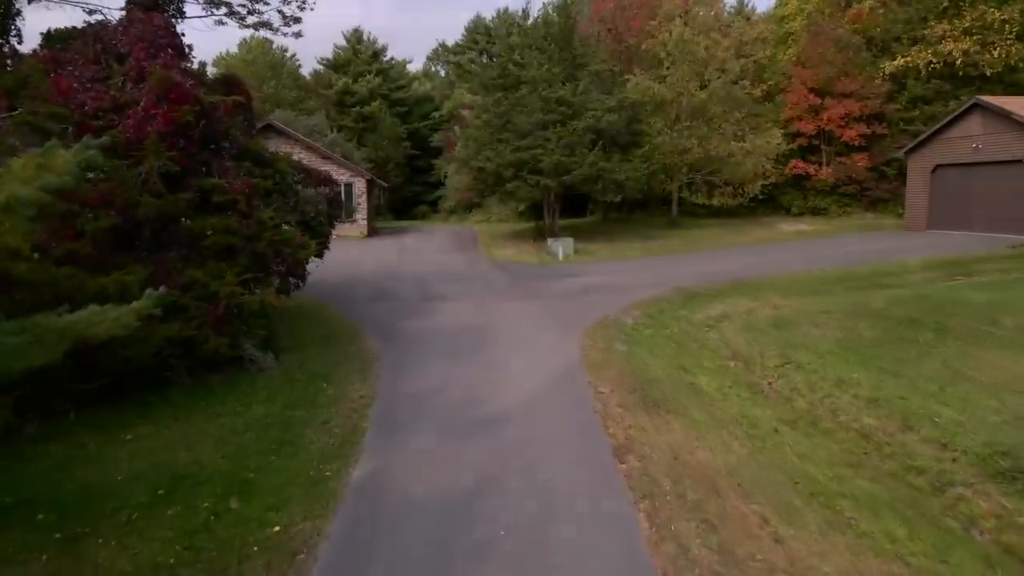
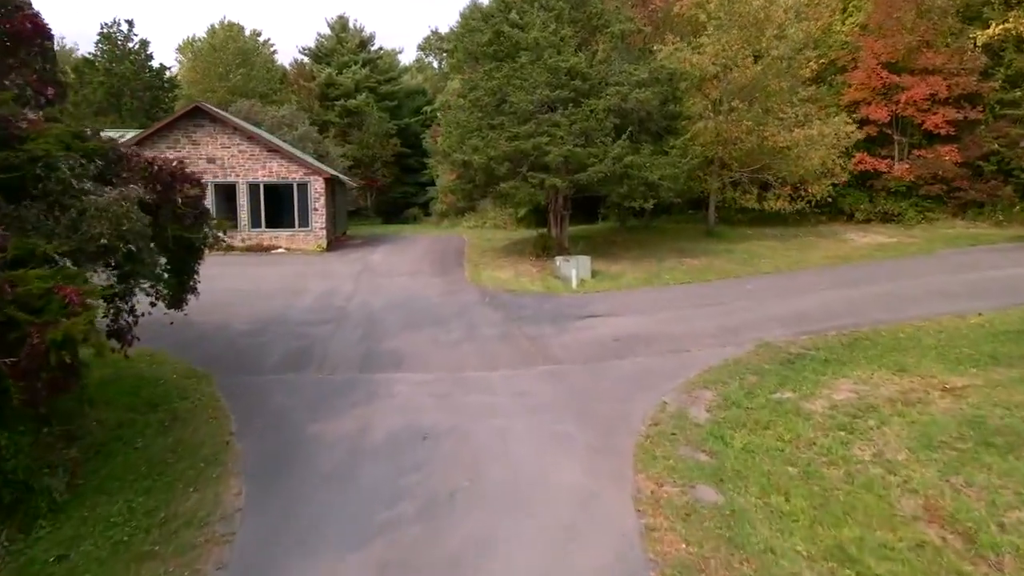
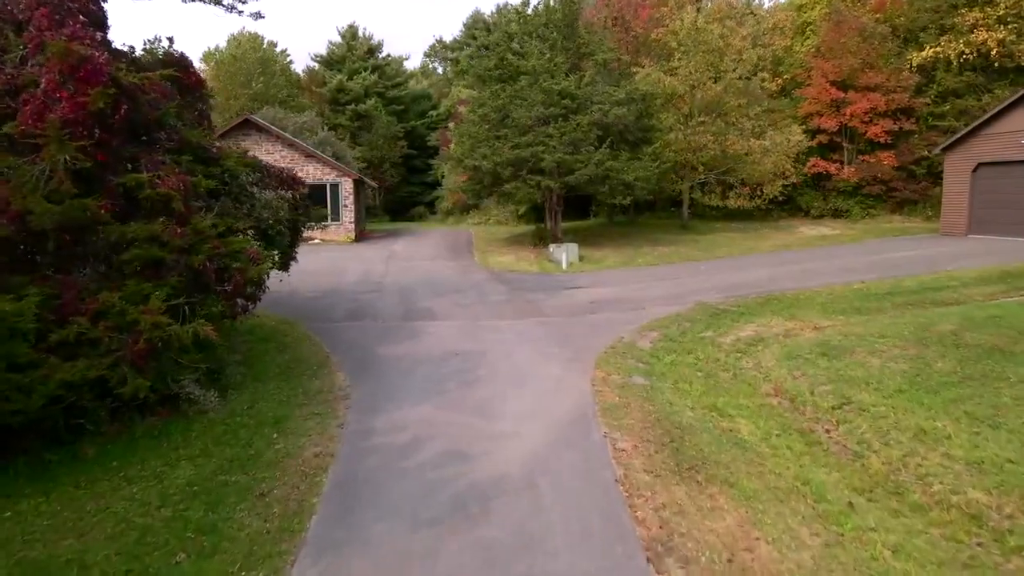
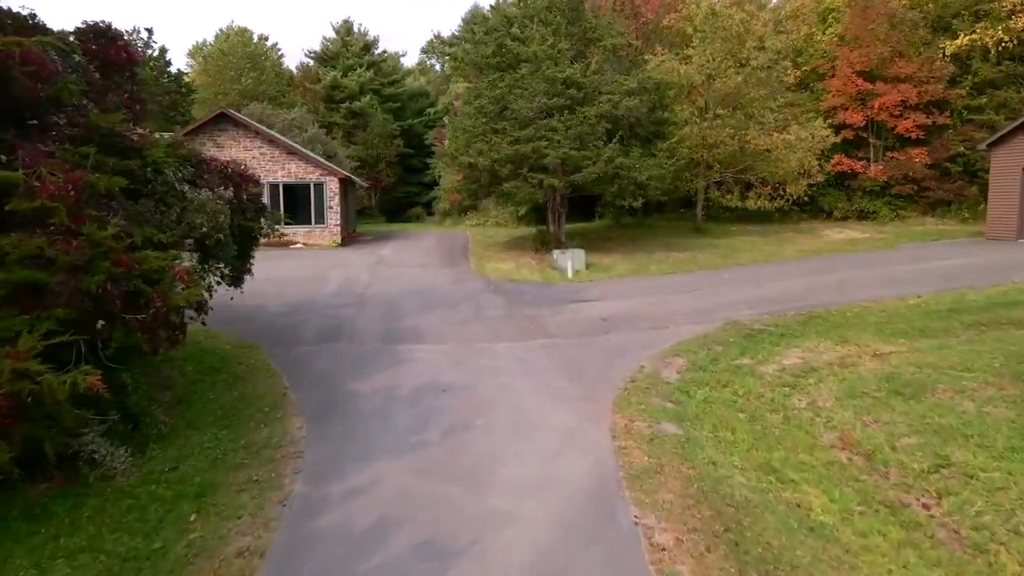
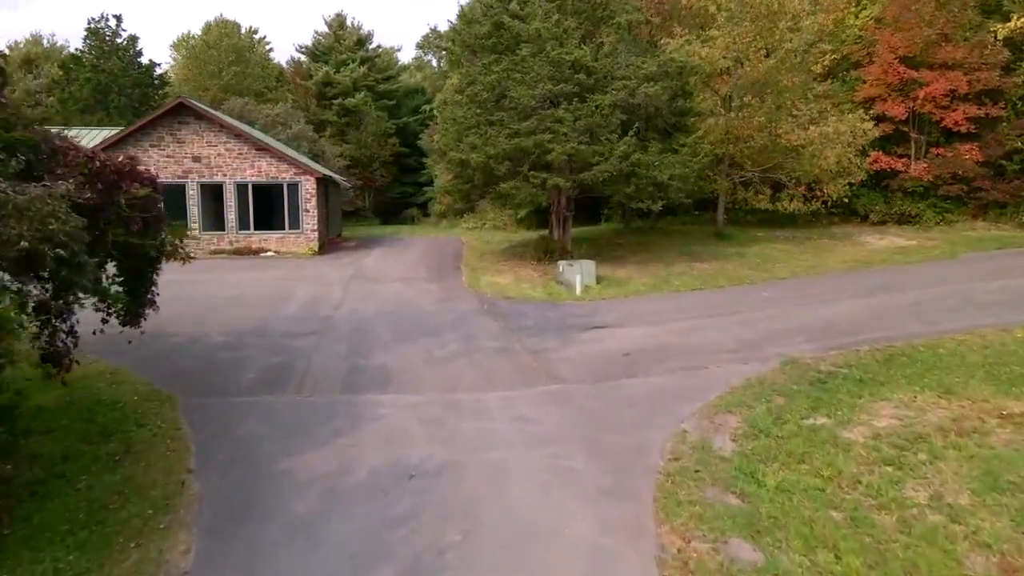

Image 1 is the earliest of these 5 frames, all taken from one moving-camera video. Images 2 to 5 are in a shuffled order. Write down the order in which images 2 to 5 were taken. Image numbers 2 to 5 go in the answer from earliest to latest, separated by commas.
3, 4, 2, 5
